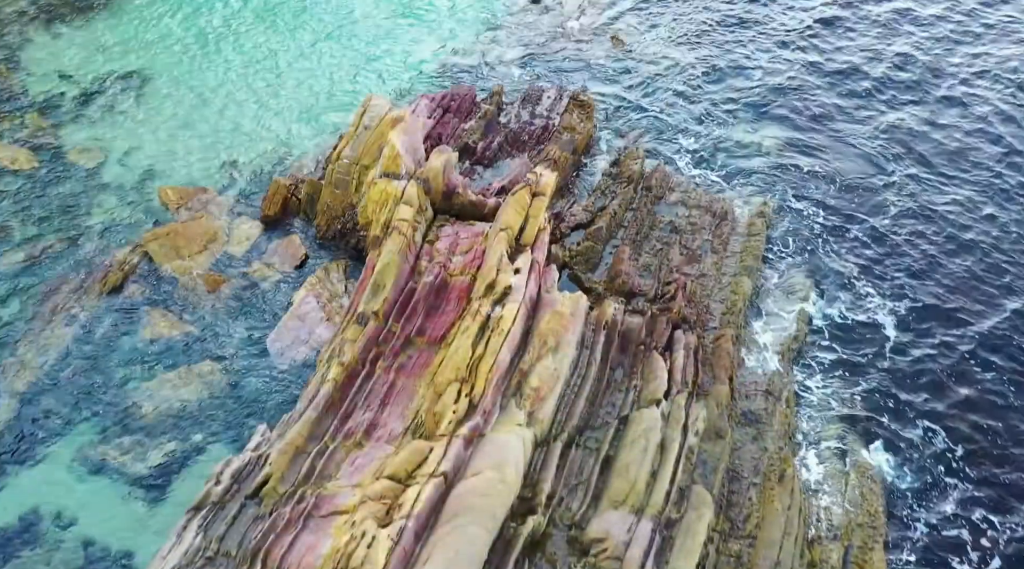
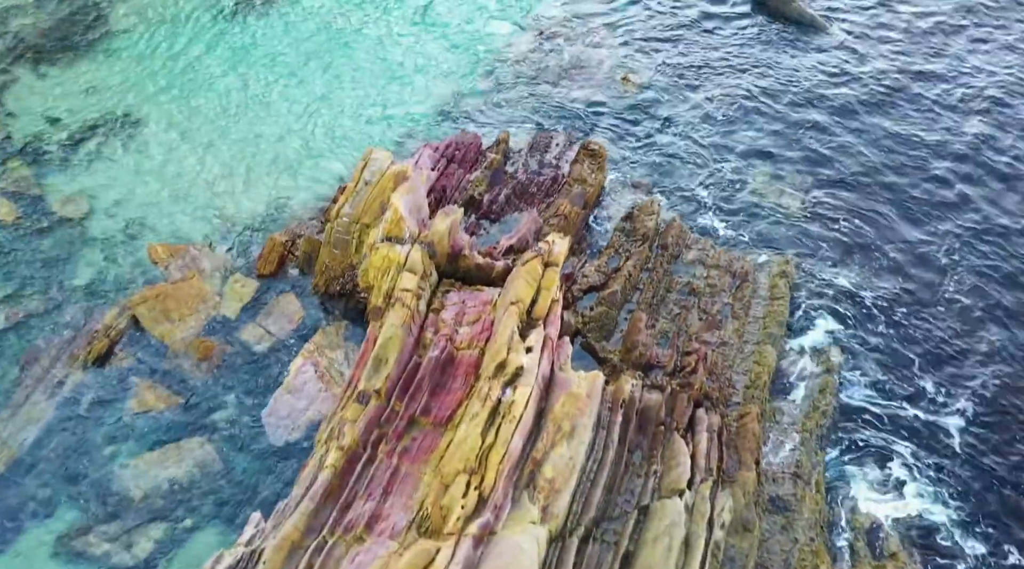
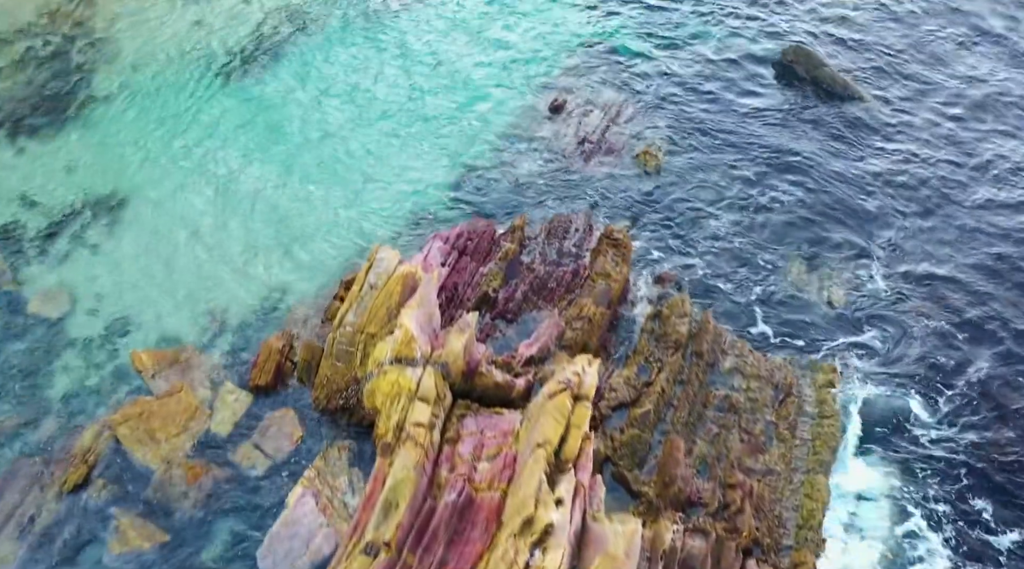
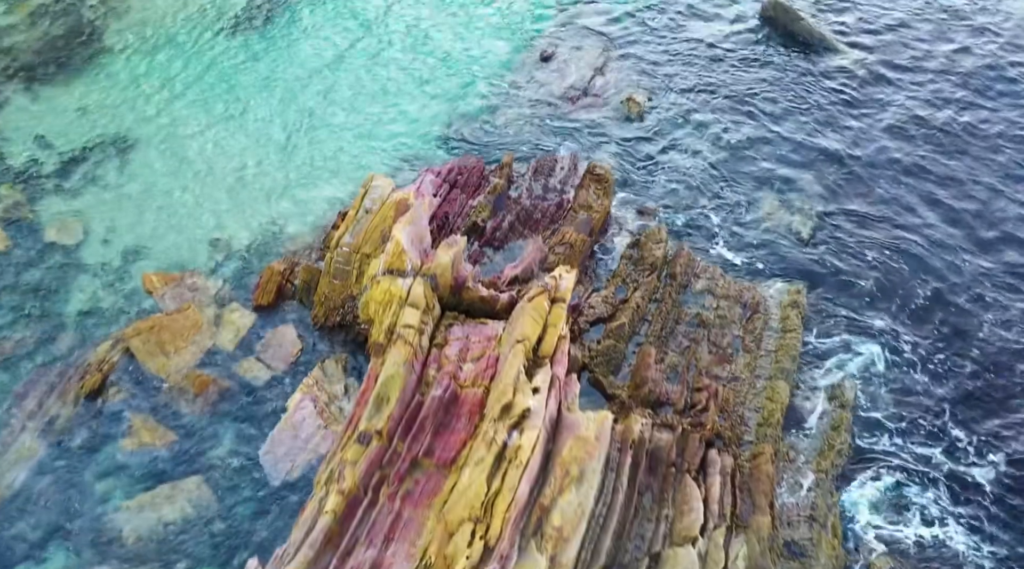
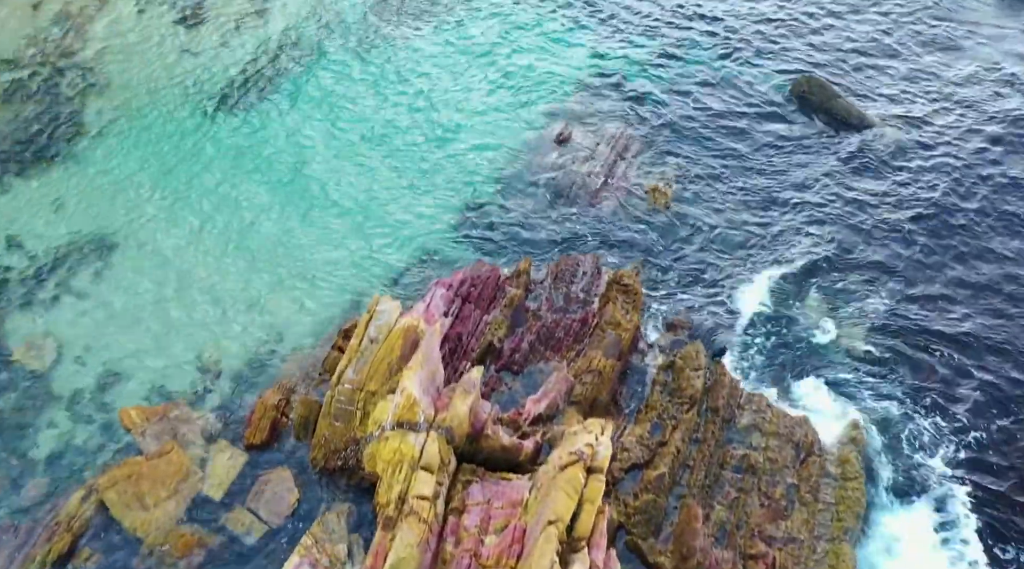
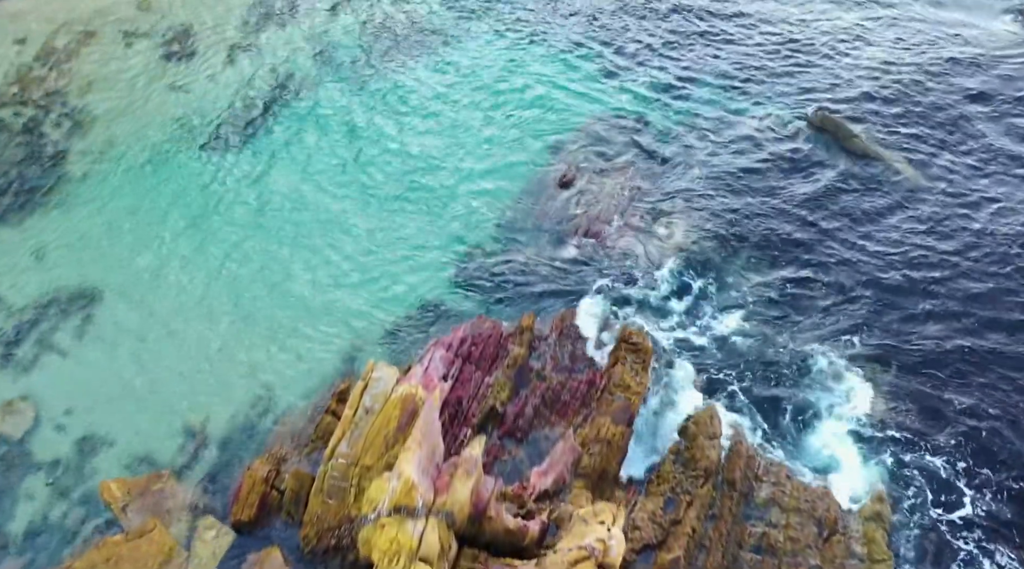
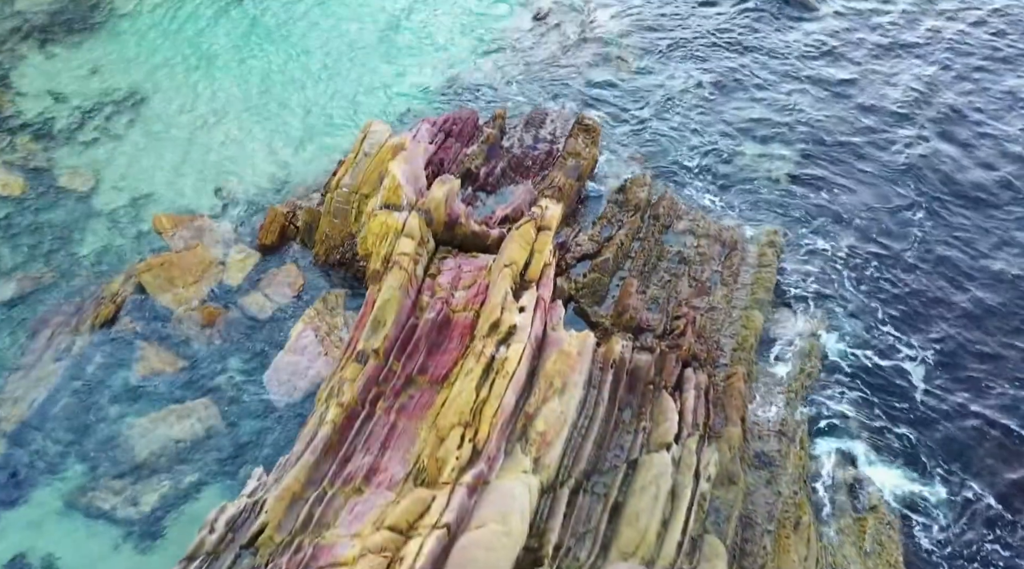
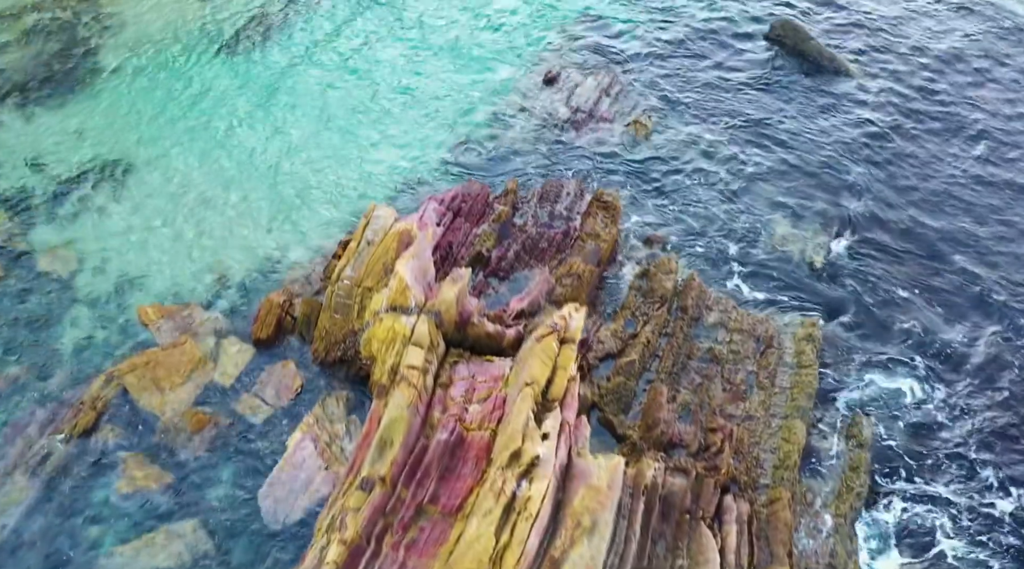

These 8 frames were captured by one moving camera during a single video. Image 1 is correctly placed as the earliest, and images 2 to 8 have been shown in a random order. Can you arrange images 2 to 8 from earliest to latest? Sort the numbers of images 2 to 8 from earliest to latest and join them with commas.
7, 2, 4, 8, 3, 5, 6
